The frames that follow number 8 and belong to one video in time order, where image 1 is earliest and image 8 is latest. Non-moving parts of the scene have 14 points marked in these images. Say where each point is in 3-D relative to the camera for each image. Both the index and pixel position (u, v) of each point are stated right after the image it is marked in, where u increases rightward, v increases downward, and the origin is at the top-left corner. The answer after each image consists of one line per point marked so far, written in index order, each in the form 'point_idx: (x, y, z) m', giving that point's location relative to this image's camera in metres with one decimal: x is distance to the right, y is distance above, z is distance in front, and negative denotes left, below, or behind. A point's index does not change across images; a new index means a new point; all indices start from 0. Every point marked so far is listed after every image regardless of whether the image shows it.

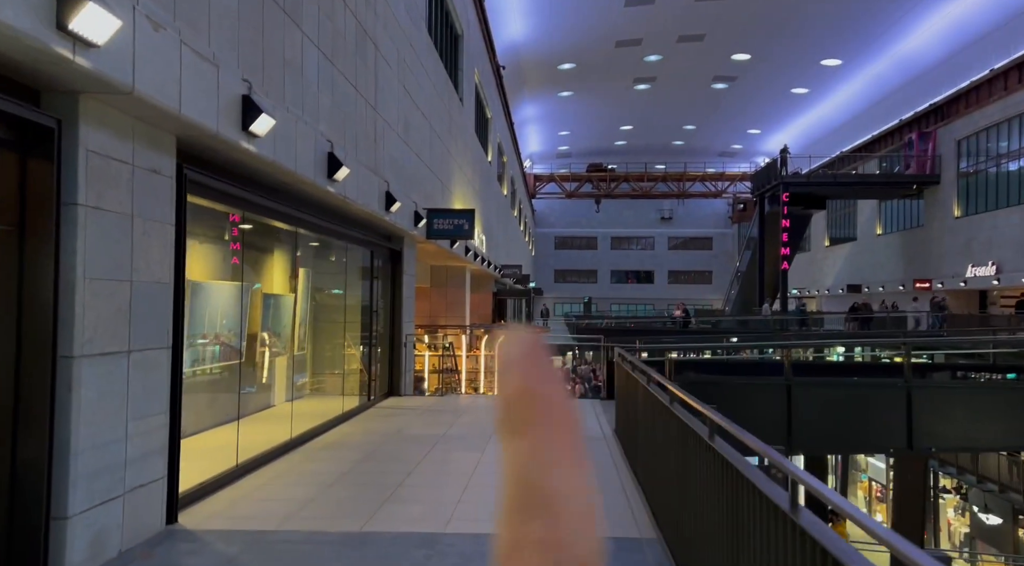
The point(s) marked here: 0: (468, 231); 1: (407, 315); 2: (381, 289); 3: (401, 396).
0: (-0.7, +0.9, +12.5) m
1: (-1.8, -0.6, +12.9) m
2: (-2.1, -0.1, +12.2) m
3: (-1.8, -1.9, +12.5) m
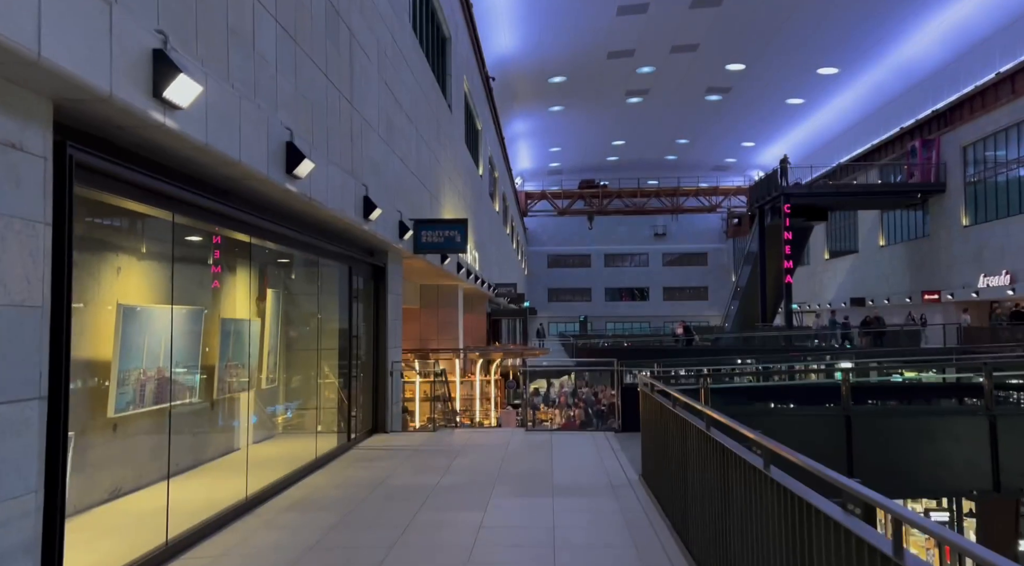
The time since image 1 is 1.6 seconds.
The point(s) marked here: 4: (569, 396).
0: (-0.8, +0.6, +11.2) m
1: (-1.8, -0.9, +11.5) m
2: (-2.1, -0.4, +10.8) m
3: (-1.8, -2.2, +11.0) m
4: (+0.8, -1.7, +11.8) m
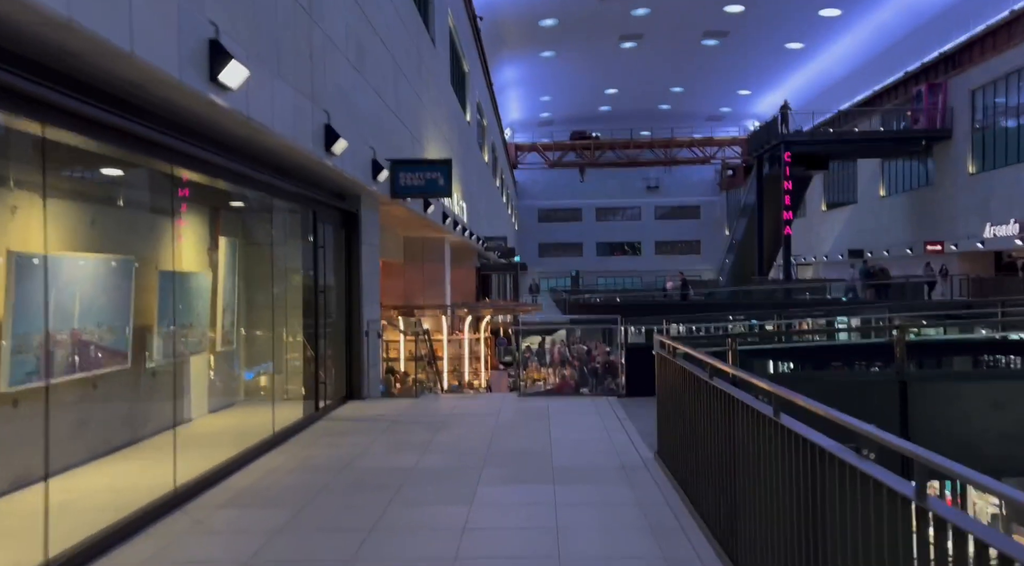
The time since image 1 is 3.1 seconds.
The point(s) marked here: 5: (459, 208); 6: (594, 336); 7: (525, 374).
0: (-0.9, +1.3, +9.9) m
1: (-1.9, -0.2, +10.3) m
2: (-2.2, +0.2, +9.6) m
3: (-1.9, -1.5, +9.9) m
4: (+0.7, -0.9, +10.7) m
5: (-1.3, +1.8, +18.2) m
6: (+1.2, -0.8, +10.9) m
7: (+0.2, -1.3, +11.0) m
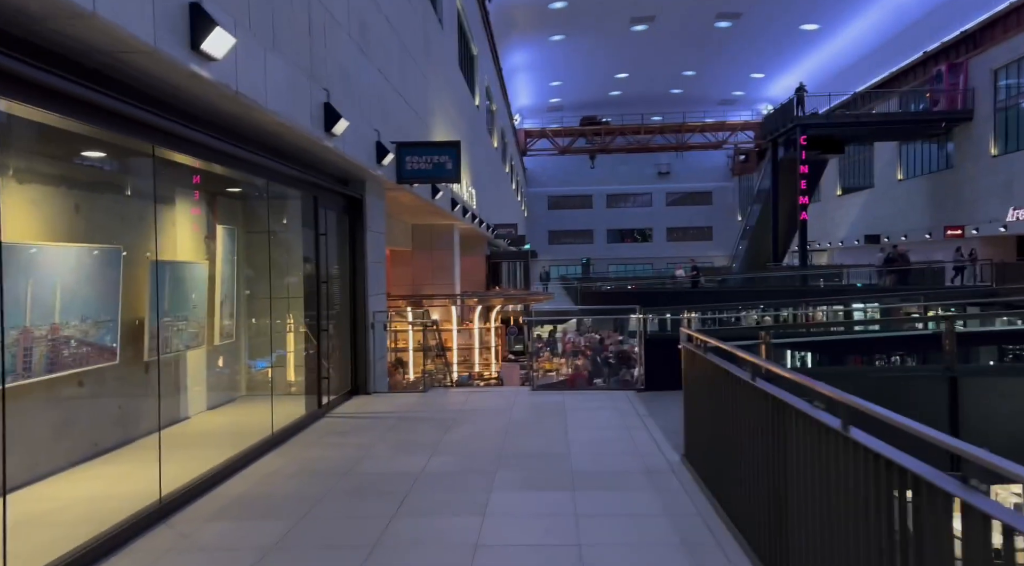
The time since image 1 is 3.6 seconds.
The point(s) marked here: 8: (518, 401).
0: (-0.7, +1.4, +9.4) m
1: (-1.8, 0.0, +9.9) m
2: (-2.1, +0.4, +9.1) m
3: (-1.8, -1.4, +9.5) m
4: (+0.8, -0.8, +10.2) m
5: (-1.1, +2.1, +17.8) m
6: (+1.3, -0.6, +10.4) m
7: (+0.4, -1.2, +10.6) m
8: (+0.1, -1.3, +8.1) m
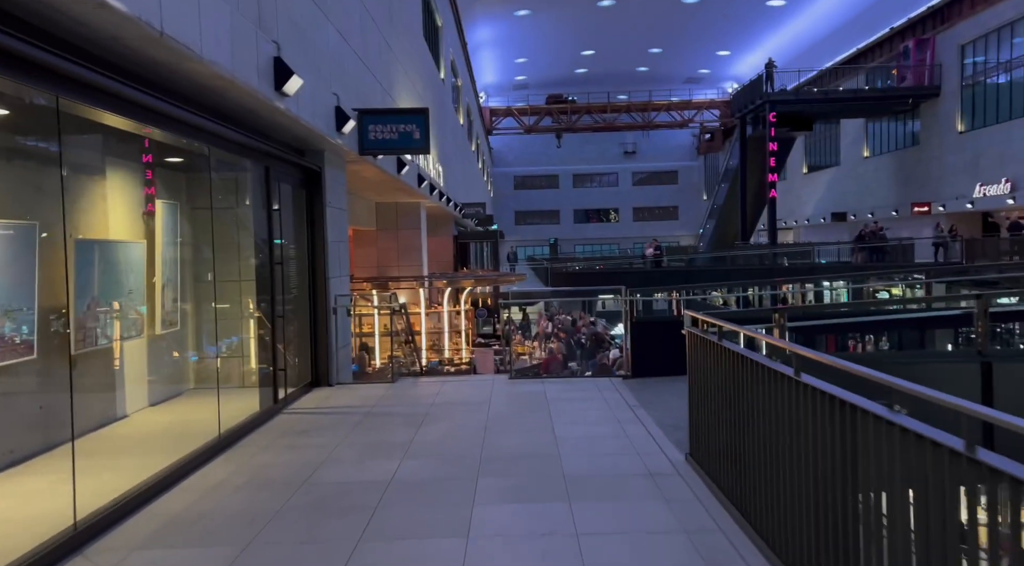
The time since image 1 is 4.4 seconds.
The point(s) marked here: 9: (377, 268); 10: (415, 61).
0: (-1.1, +1.6, +8.6) m
1: (-2.1, +0.2, +9.1) m
2: (-2.4, +0.6, +8.3) m
3: (-2.1, -1.2, +8.7) m
4: (+0.5, -0.5, +9.5) m
5: (-1.8, +2.5, +16.9) m
6: (+1.0, -0.3, +9.8) m
7: (0.0, -0.9, +9.9) m
8: (-0.2, -1.1, +7.4) m
9: (-3.0, +0.3, +16.7) m
10: (-2.1, +4.8, +16.3) m
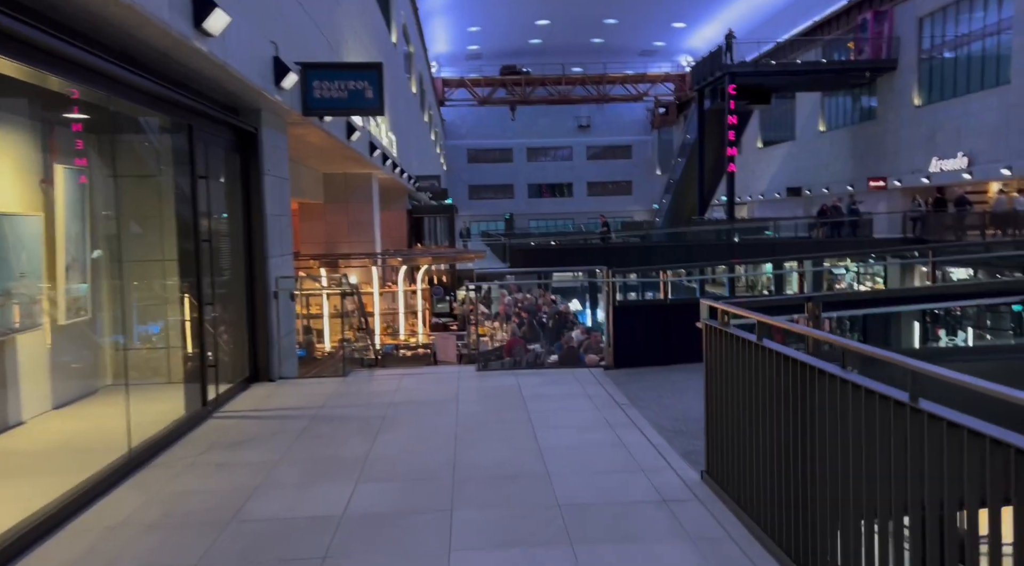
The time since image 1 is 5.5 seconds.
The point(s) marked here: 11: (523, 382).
0: (-1.4, +1.8, +7.5) m
1: (-2.5, +0.4, +8.0) m
2: (-2.7, +0.8, +7.2) m
3: (-2.4, -1.0, +7.7) m
4: (+0.1, -0.3, +8.6) m
5: (-2.6, +3.0, +15.8) m
6: (+0.6, -0.1, +8.9) m
7: (-0.4, -0.6, +9.0) m
8: (-0.4, -0.9, +6.4) m
9: (-3.8, +0.8, +15.6) m
10: (-2.9, +5.2, +15.0) m
11: (+0.1, -0.9, +6.7) m
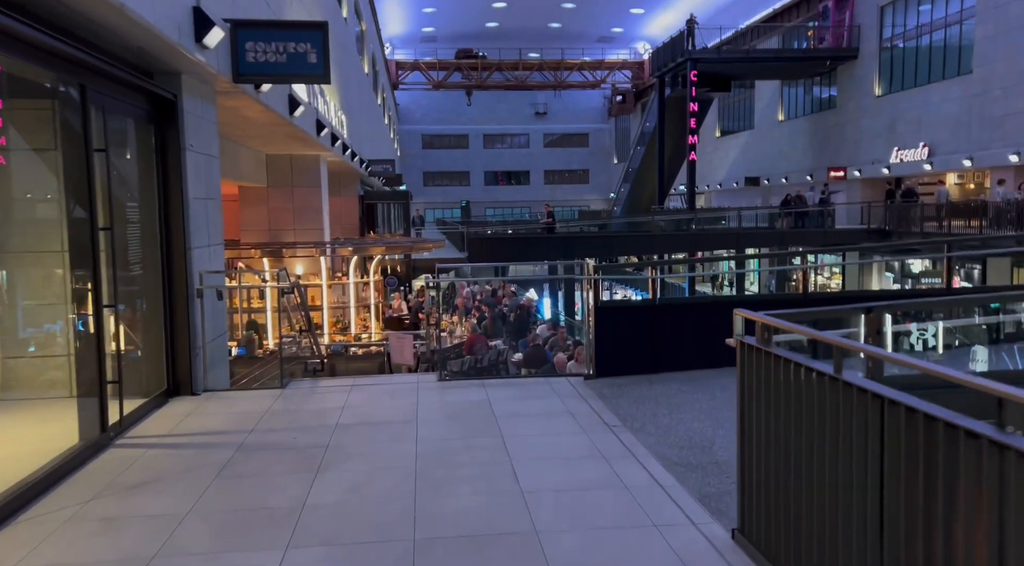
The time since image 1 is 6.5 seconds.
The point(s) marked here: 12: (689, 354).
0: (-1.7, +1.9, +6.5) m
1: (-2.8, +0.4, +6.9) m
2: (-3.0, +0.8, +6.1) m
3: (-2.7, -0.9, +6.6) m
4: (-0.3, -0.2, +7.7) m
5: (-3.4, +3.2, +14.6) m
6: (+0.2, 0.0, +8.0) m
7: (-0.8, -0.6, +8.0) m
8: (-0.6, -0.9, +5.5) m
9: (-4.6, +1.0, +14.3) m
10: (-3.7, +5.4, +13.8) m
11: (-0.1, -0.8, +5.8) m
12: (+1.7, -0.7, +7.1) m
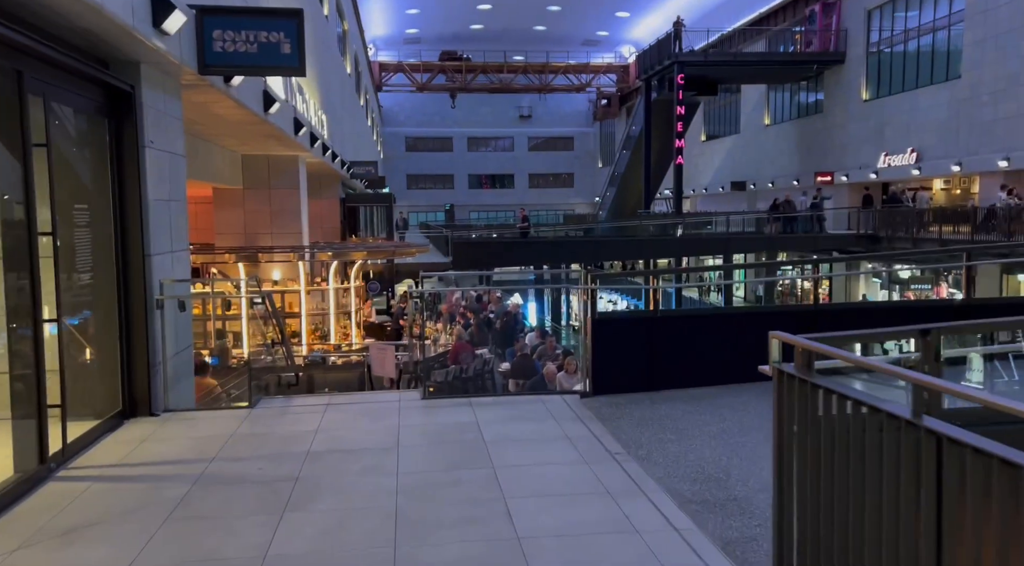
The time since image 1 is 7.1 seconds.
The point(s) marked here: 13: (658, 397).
0: (-1.8, +1.8, +6.0) m
1: (-2.9, +0.4, +6.3) m
2: (-3.0, +0.7, +5.5) m
3: (-2.8, -1.0, +6.0) m
4: (-0.4, -0.3, +7.2) m
5: (-3.6, +3.0, +14.0) m
6: (+0.1, -0.1, +7.5) m
7: (-0.9, -0.7, +7.5) m
8: (-0.7, -0.9, +5.0) m
9: (-4.9, +0.9, +13.8) m
10: (-3.9, +5.3, +13.3) m
11: (-0.2, -0.9, +5.3) m
12: (+1.6, -0.8, +6.7) m
13: (+1.2, -0.9, +6.2) m
